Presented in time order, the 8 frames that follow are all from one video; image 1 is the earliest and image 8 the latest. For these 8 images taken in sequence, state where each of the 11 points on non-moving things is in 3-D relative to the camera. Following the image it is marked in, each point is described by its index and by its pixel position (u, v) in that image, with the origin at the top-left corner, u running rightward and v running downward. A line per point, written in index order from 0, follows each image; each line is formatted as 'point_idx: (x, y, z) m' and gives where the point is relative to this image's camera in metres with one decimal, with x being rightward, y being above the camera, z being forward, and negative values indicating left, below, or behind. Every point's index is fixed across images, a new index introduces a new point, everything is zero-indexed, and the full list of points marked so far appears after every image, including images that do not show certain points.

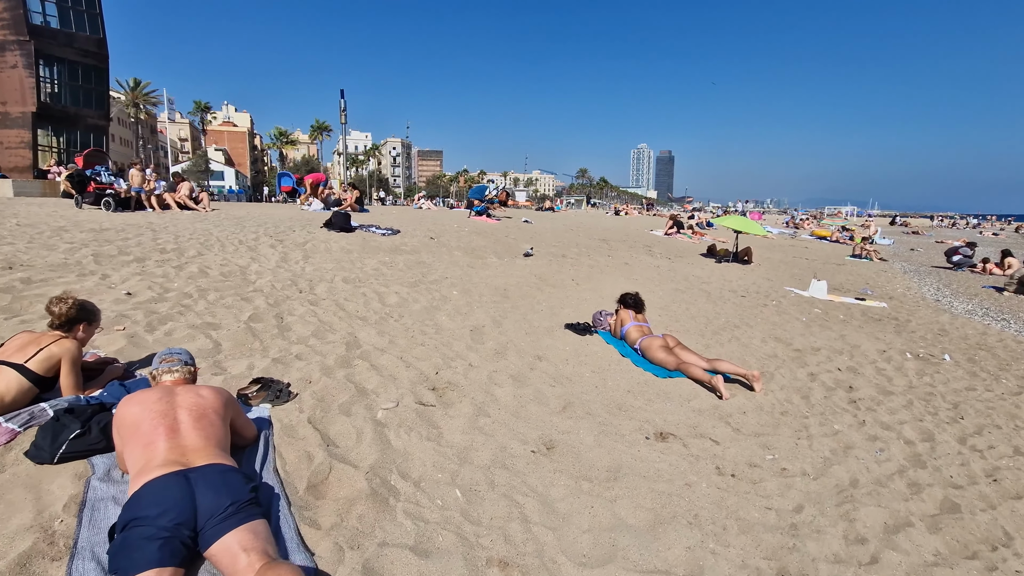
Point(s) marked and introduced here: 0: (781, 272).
0: (+7.9, +0.5, +15.3) m
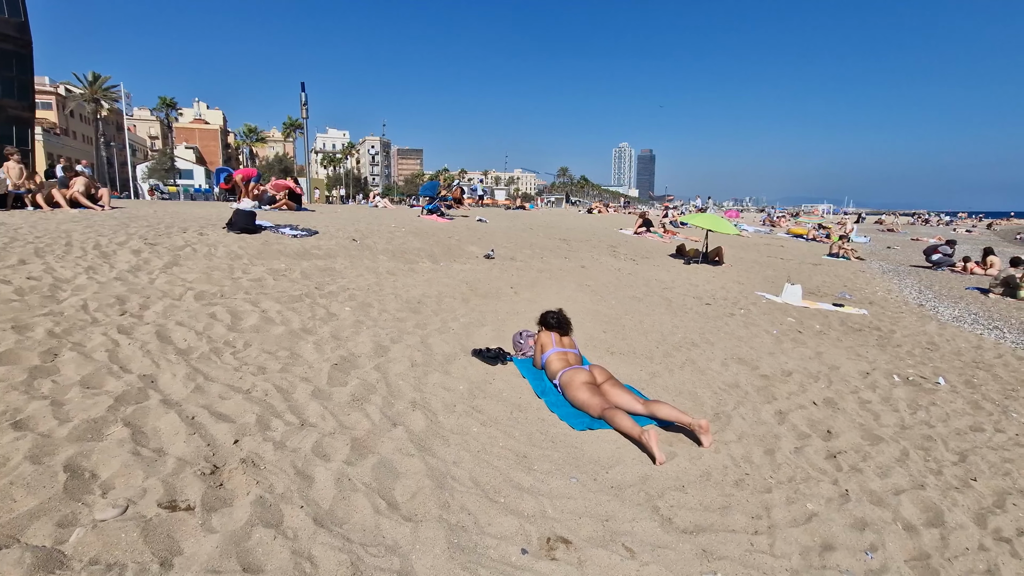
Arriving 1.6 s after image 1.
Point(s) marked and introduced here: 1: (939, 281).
0: (+6.6, +0.4, +14.2) m
1: (+12.6, +0.2, +15.2) m
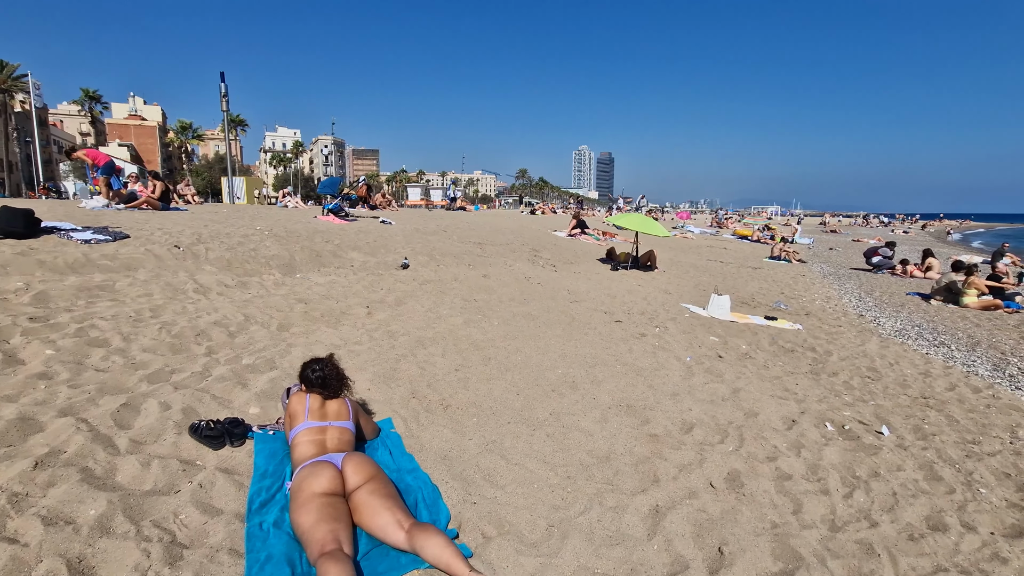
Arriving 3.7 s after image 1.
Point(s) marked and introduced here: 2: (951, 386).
0: (+4.2, +0.2, +12.8) m
1: (+10.2, +0.1, +14.3) m
2: (+4.9, -1.1, +5.8) m
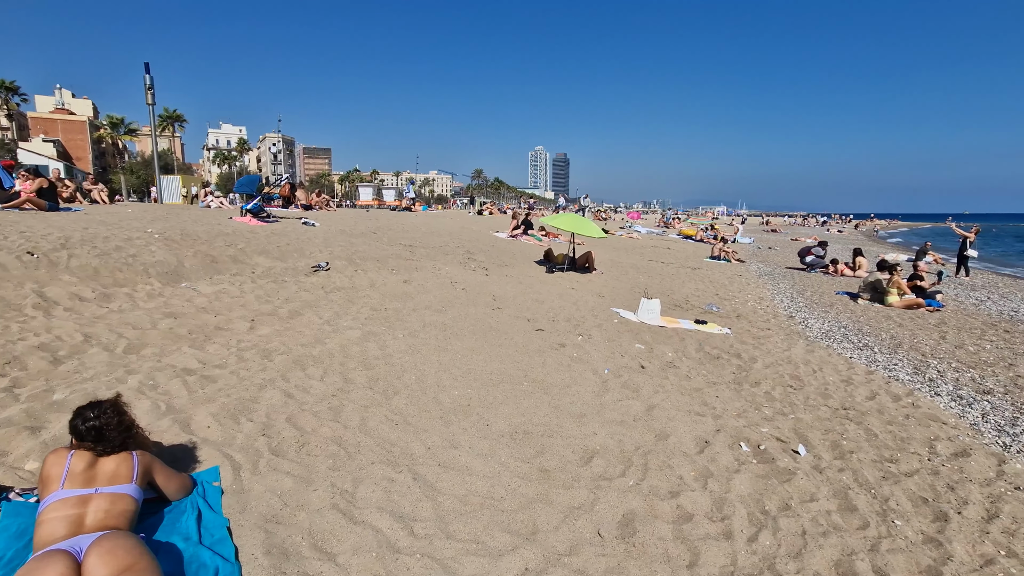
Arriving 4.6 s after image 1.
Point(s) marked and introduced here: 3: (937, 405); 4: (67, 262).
0: (+2.6, +0.1, +12.5) m
1: (+8.4, +0.1, +14.5) m
2: (+3.9, -1.2, +5.6) m
3: (+4.4, -1.2, +5.4) m
4: (-5.9, +0.4, +6.8) m
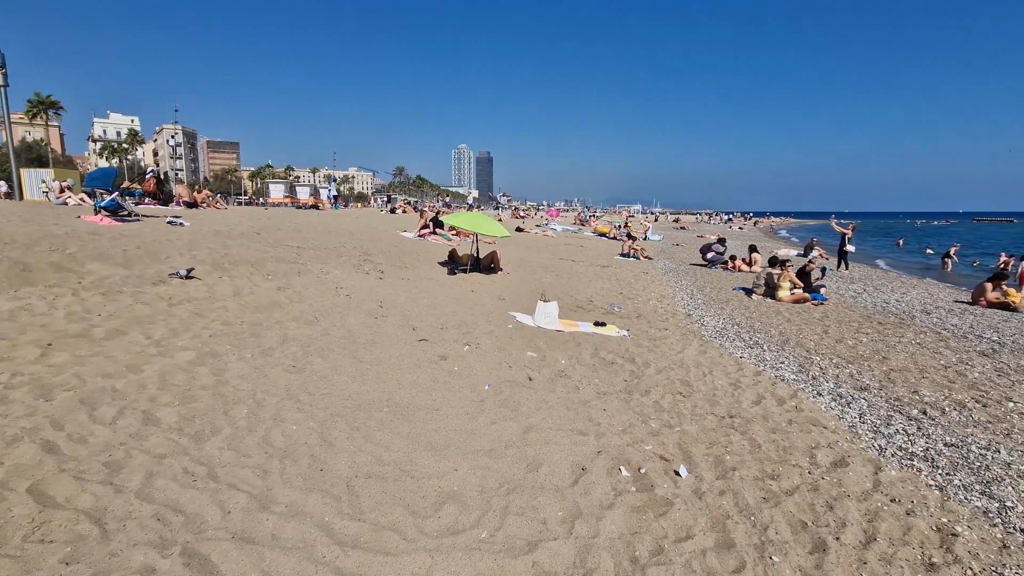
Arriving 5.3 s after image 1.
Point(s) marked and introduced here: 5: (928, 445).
0: (+0.3, +0.1, +12.1) m
1: (+5.7, +0.2, +14.9) m
2: (+2.6, -1.2, +5.4) m
3: (+3.1, -1.2, +5.3) m
4: (-7.3, +0.1, +5.2) m
5: (+3.7, -1.4, +4.5) m
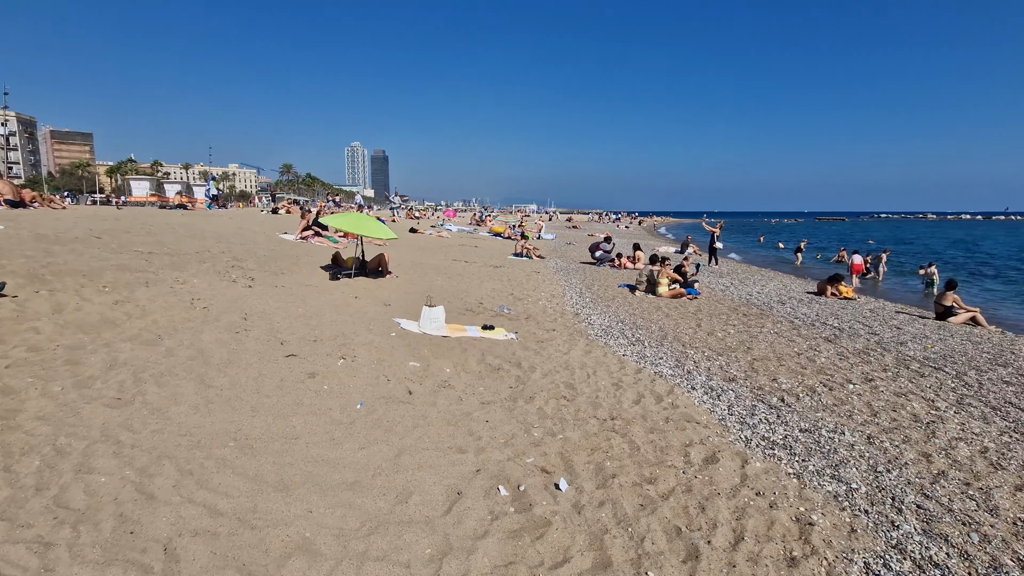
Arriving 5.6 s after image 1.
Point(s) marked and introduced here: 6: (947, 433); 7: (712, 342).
0: (-2.3, 0.0, +11.6) m
1: (+2.6, +0.3, +15.3) m
2: (+1.3, -1.2, +5.4) m
3: (+1.9, -1.2, +5.5) m
4: (-8.3, -0.2, +3.3) m
5: (+2.6, -1.4, +4.8) m
6: (+4.3, -1.4, +5.1) m
7: (+3.2, -0.9, +8.3) m
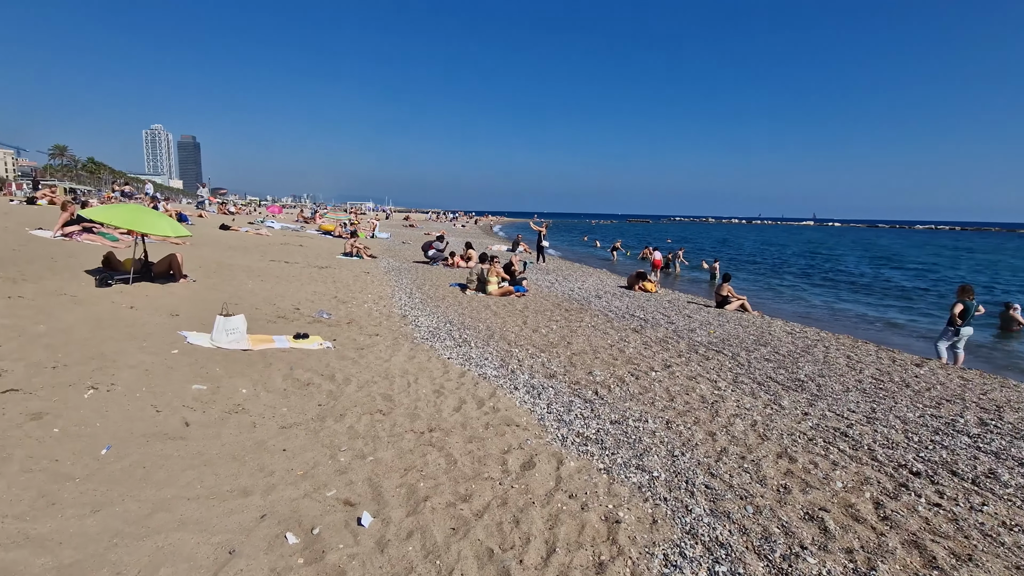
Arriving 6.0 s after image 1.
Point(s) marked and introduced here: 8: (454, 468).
0: (-5.8, -0.1, +9.9) m
1: (-2.4, +0.3, +15.0) m
2: (-0.5, -1.2, +5.2) m
3: (0.0, -1.2, +5.4) m
4: (-9.1, -0.4, +0.2) m
5: (+0.8, -1.3, +5.0) m
6: (+2.4, -1.4, +5.7) m
7: (+0.4, -0.8, +8.5) m
8: (-0.4, -1.4, +4.0) m
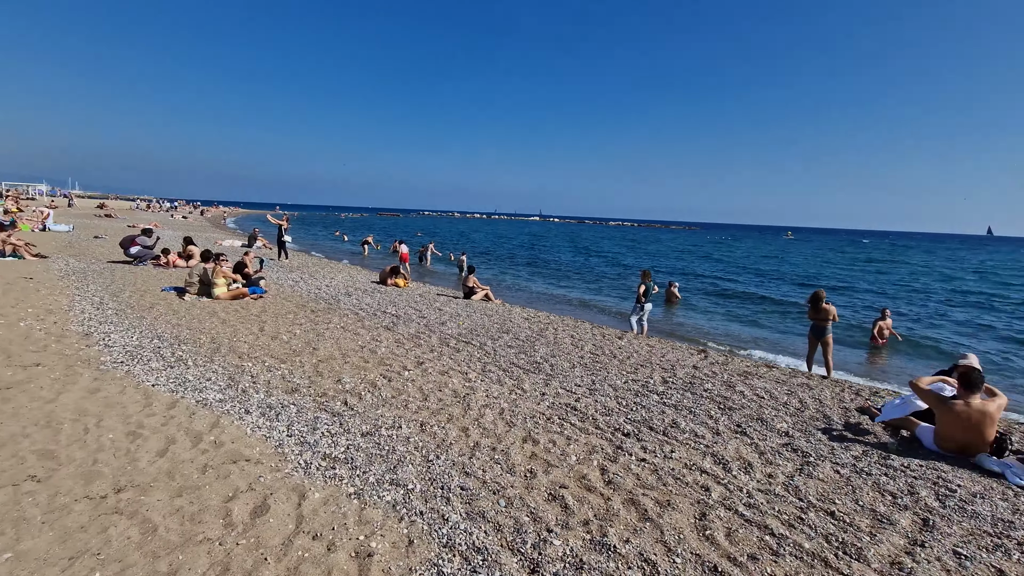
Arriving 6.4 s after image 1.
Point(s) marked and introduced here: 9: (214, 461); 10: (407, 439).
0: (-9.7, -0.4, +5.9) m
1: (-8.9, +0.1, +11.9) m
2: (-2.8, -1.3, +4.1) m
3: (-2.4, -1.3, +4.5) m
4: (-8.2, -0.9, -4.2) m
5: (-1.4, -1.4, +4.5) m
6: (-0.4, -1.3, +5.9) m
7: (-3.4, -0.9, +7.4) m
8: (-2.1, -1.5, +3.1) m
9: (-2.3, -1.3, +3.9) m
10: (-0.9, -1.4, +4.7) m
